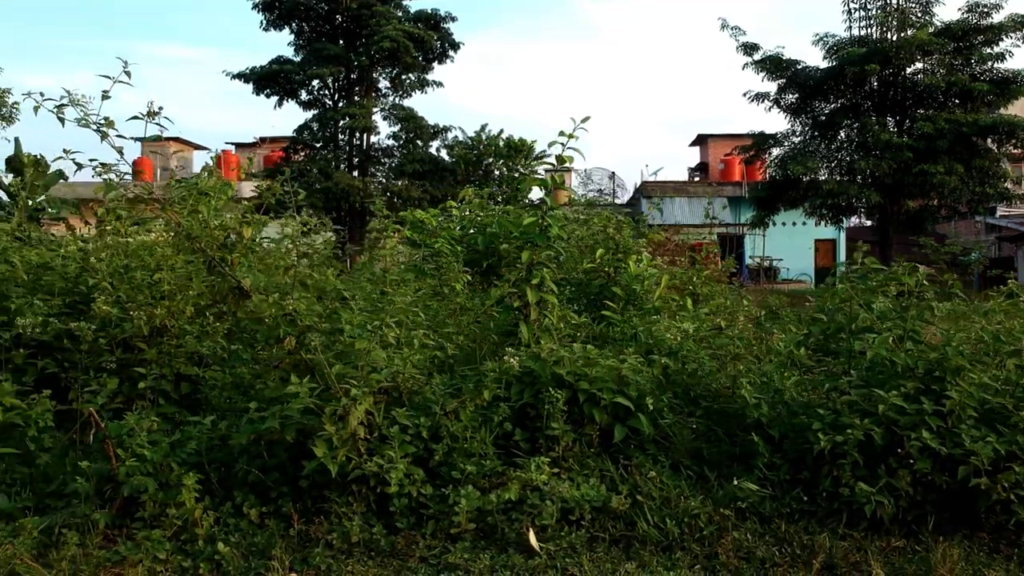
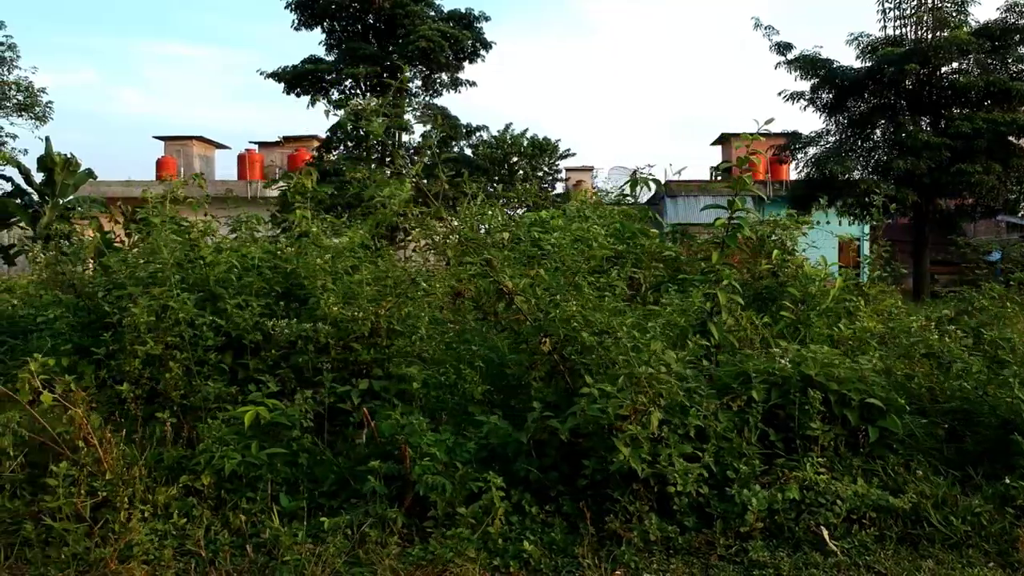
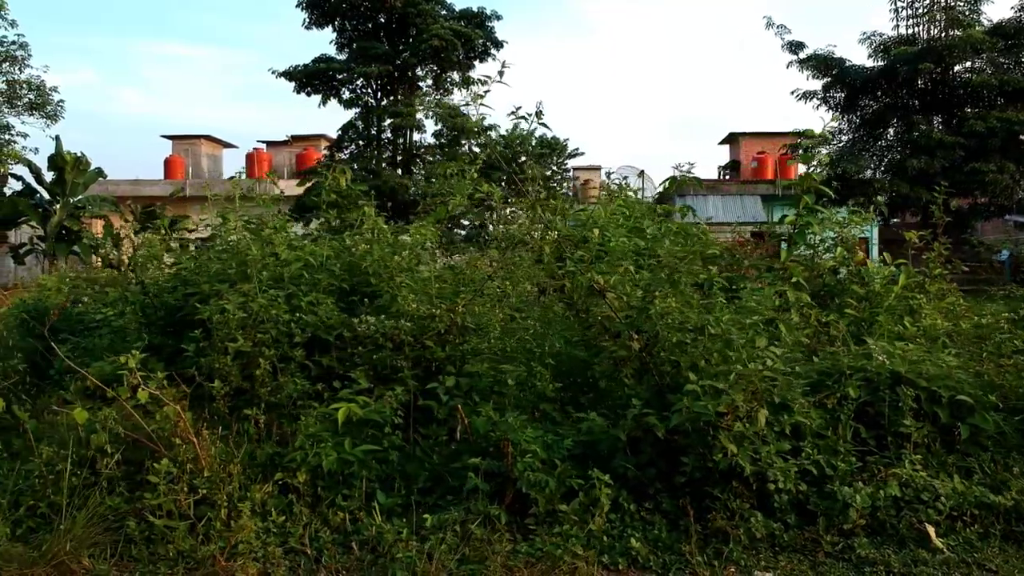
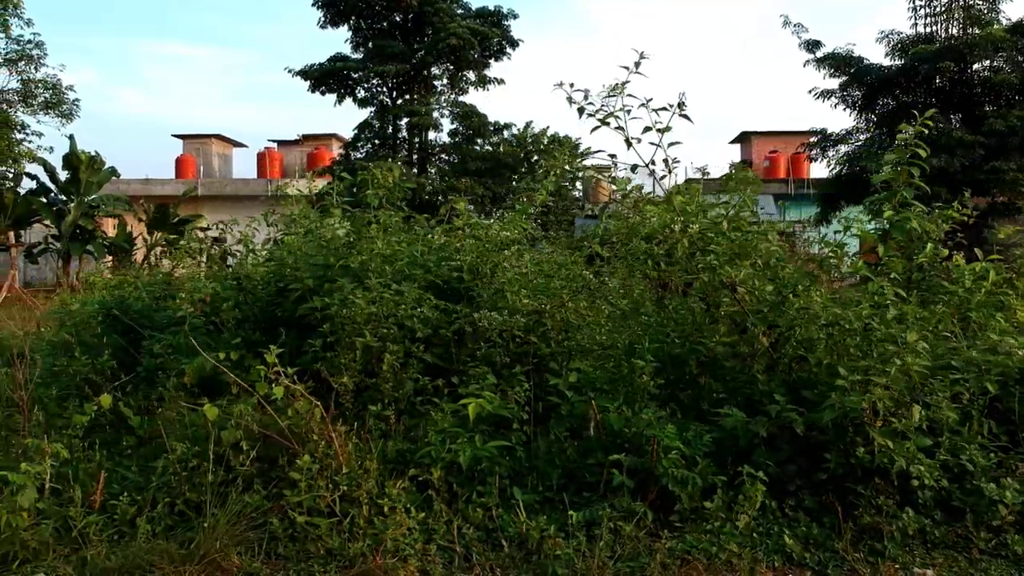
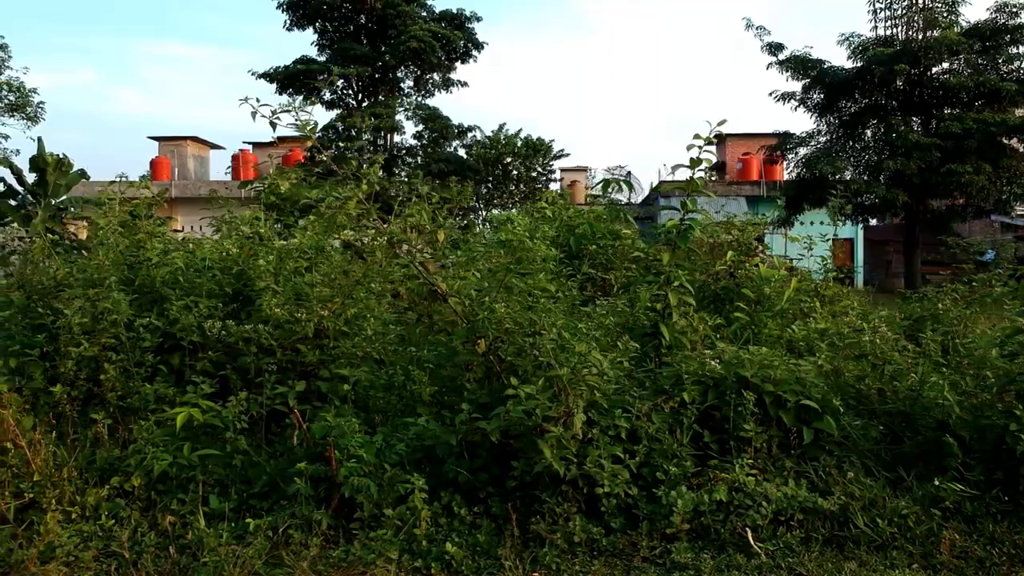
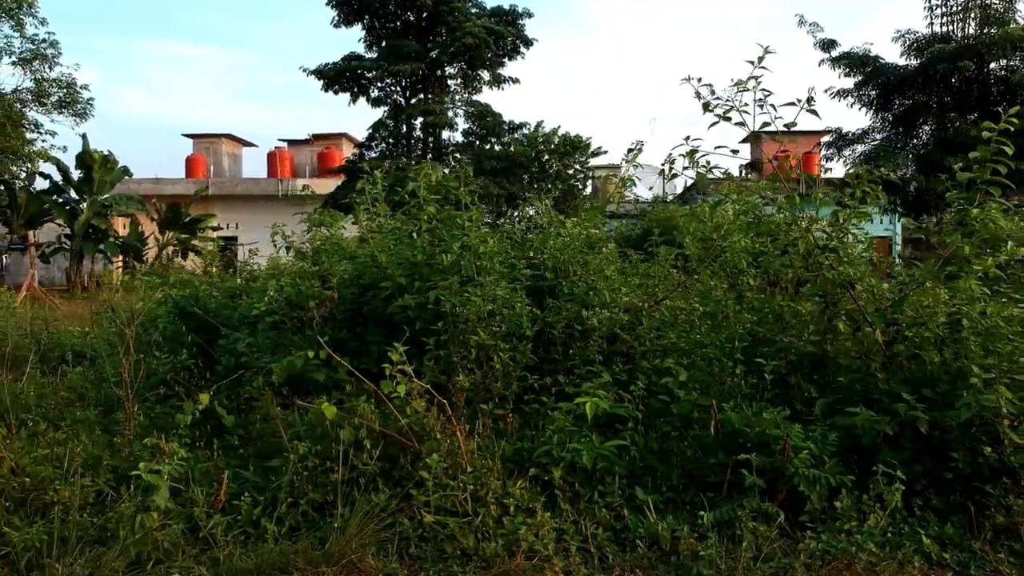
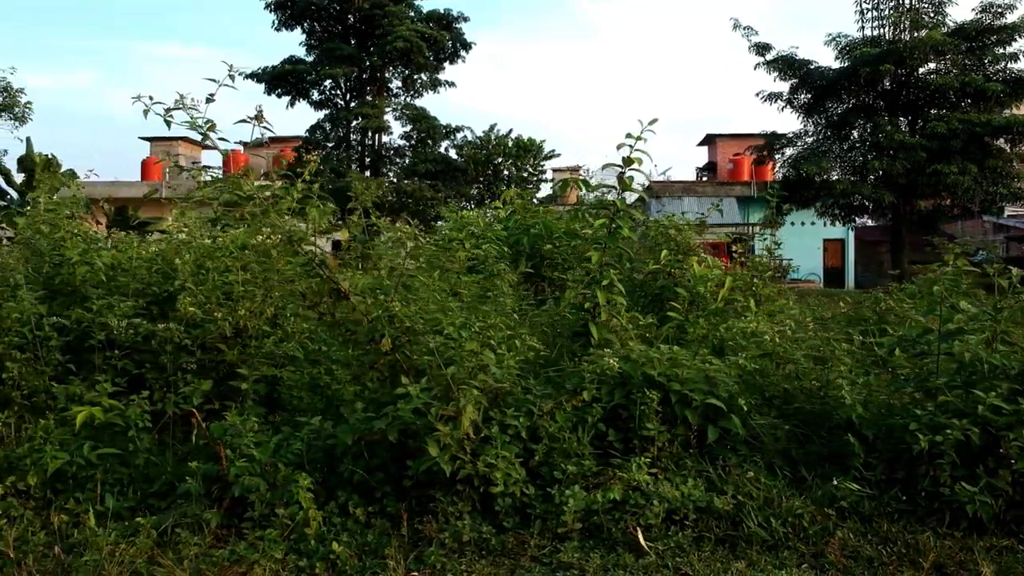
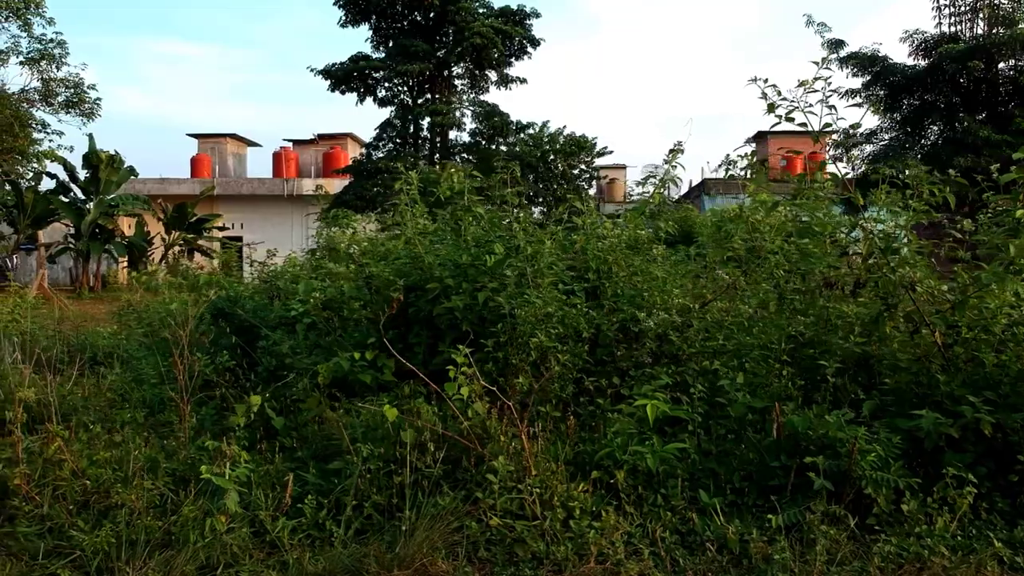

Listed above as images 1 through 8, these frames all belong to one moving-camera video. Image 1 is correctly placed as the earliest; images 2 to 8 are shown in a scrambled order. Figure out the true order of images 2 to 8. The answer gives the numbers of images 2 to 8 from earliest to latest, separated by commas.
7, 5, 2, 3, 4, 6, 8
